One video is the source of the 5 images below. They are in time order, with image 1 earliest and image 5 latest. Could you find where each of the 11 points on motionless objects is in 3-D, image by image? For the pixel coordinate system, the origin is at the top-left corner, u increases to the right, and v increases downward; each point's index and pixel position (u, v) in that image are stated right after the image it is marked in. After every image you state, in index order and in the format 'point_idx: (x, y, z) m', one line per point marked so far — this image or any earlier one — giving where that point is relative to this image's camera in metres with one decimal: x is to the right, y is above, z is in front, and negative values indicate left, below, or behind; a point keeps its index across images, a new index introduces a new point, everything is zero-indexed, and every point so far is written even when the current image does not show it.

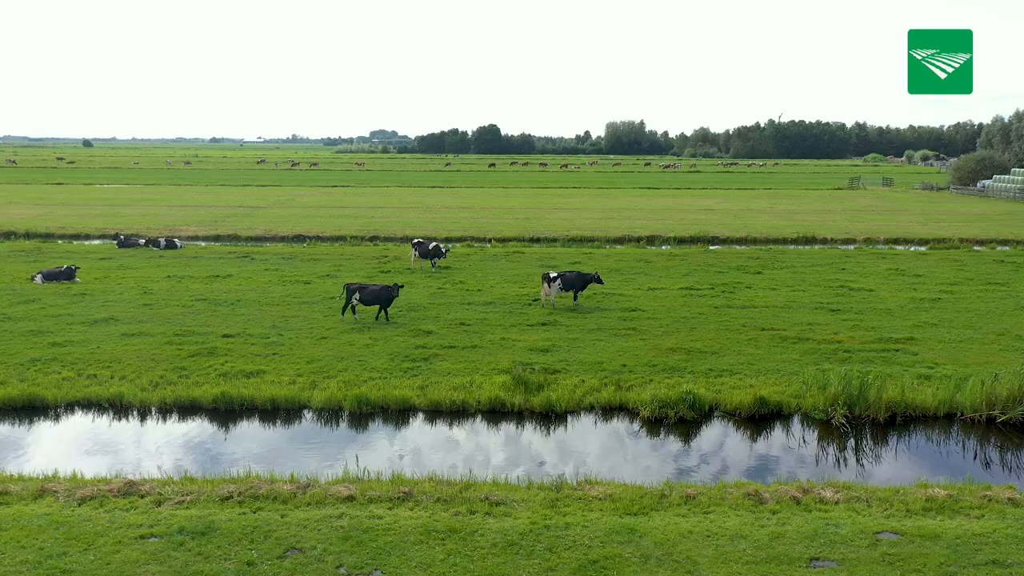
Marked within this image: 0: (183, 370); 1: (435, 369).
0: (-5.8, -1.4, +17.4) m
1: (-1.4, -1.4, +17.5) m
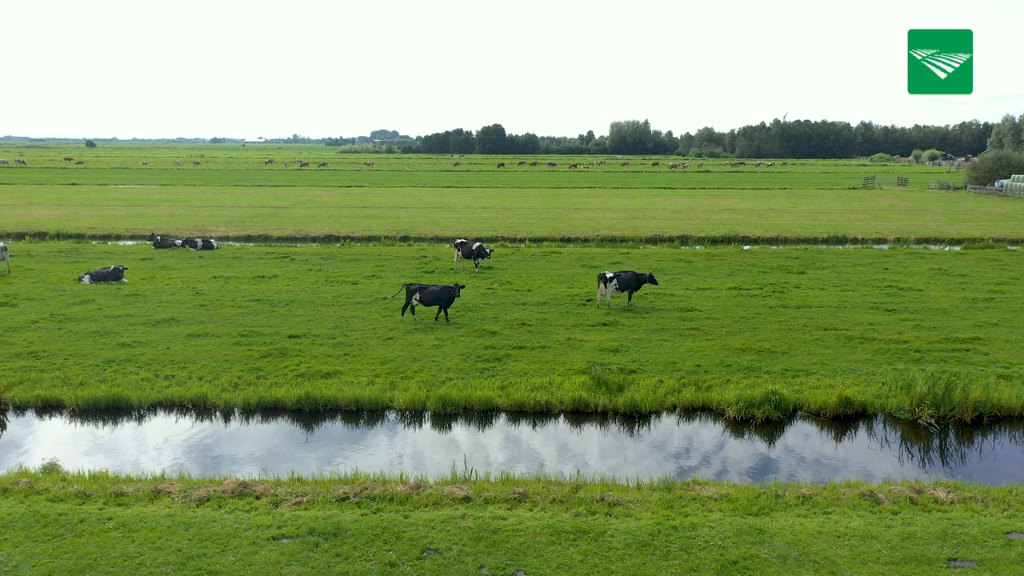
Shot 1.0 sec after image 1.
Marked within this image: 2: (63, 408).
0: (-4.4, -1.4, +17.4) m
1: (0.0, -1.4, +17.5) m
2: (-7.2, -1.9, +15.9) m
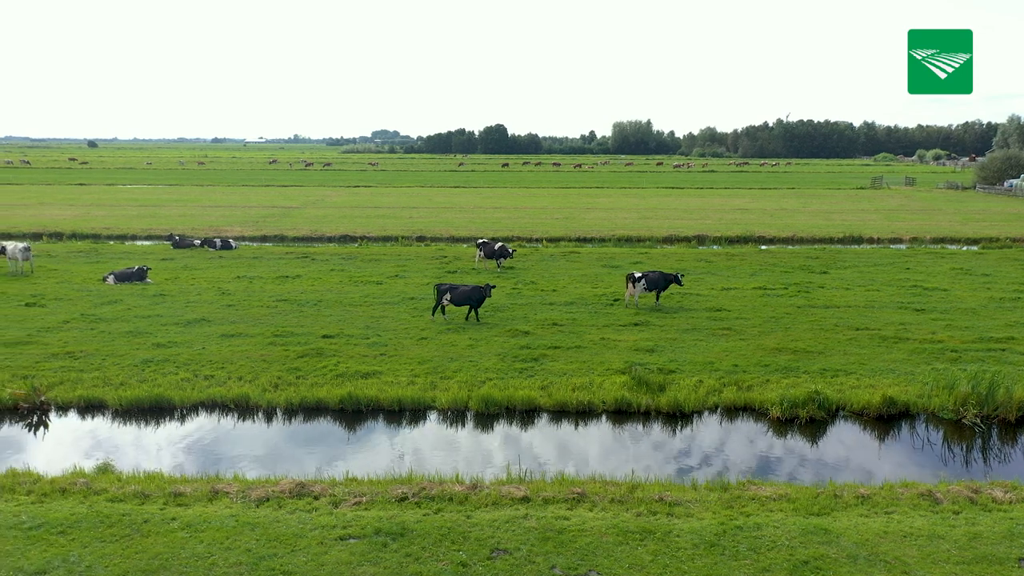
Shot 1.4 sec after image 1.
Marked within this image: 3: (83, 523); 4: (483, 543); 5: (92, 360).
0: (-3.8, -1.4, +17.4) m
1: (+0.7, -1.4, +17.5) m
2: (-6.5, -1.9, +15.9) m
3: (-4.5, -2.5, +10.4) m
4: (-0.3, -2.5, +9.9) m
5: (-7.6, -1.3, +17.9) m
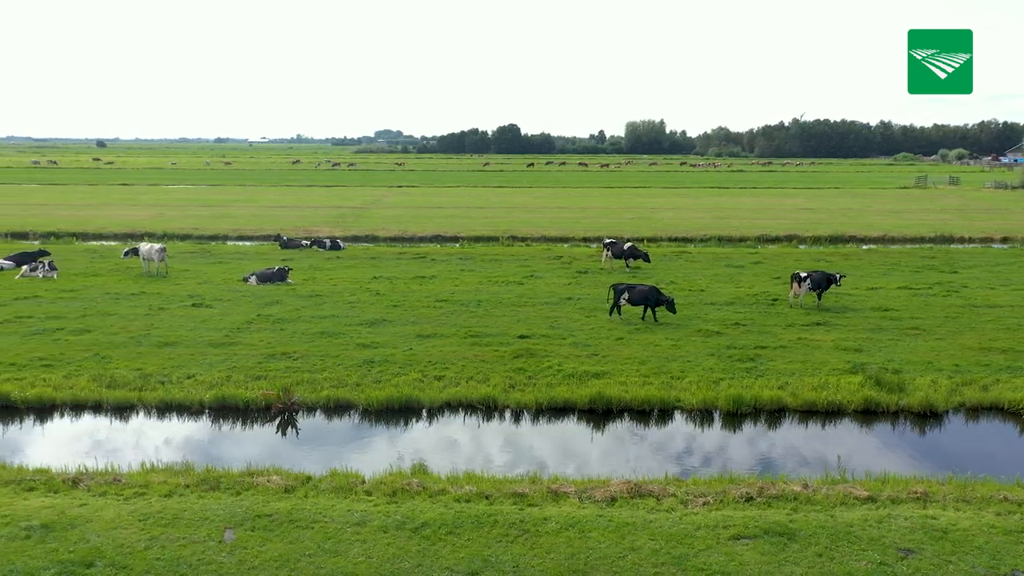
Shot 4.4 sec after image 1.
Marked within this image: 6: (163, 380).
0: (+0.2, -1.4, +17.4) m
1: (+4.6, -1.4, +17.5) m
2: (-2.6, -1.9, +15.9) m
3: (-0.5, -2.5, +10.4) m
4: (+3.7, -2.5, +9.9) m
5: (-3.6, -1.3, +17.9) m
6: (-5.9, -1.5, +16.6) m
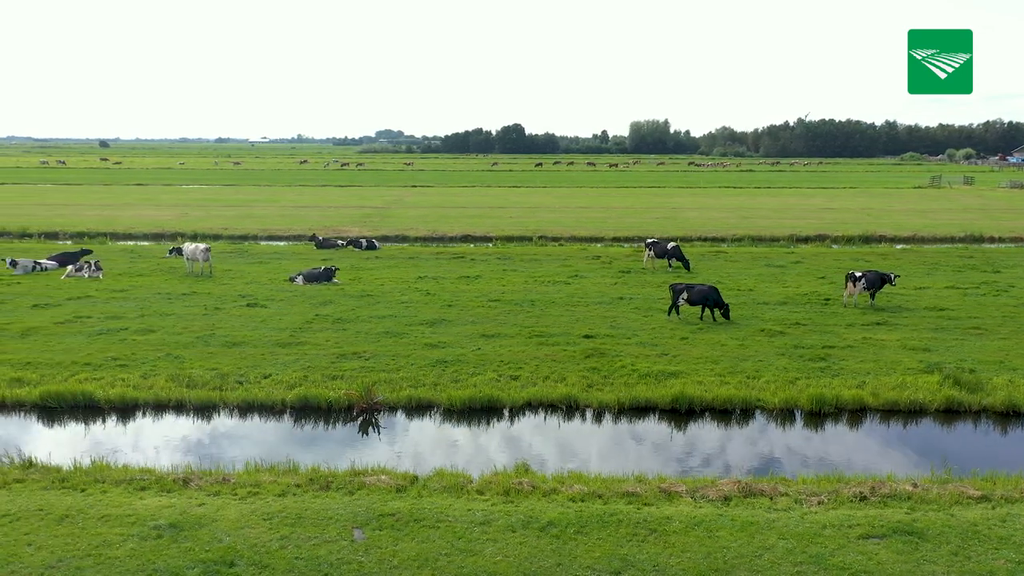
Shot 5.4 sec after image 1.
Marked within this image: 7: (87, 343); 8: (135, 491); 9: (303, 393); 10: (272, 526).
0: (+1.5, -1.4, +17.4) m
1: (+5.9, -1.4, +17.5) m
2: (-1.3, -1.9, +15.9) m
3: (+0.8, -2.5, +10.4) m
4: (+5.0, -2.5, +9.9) m
5: (-2.3, -1.3, +17.9) m
6: (-4.6, -1.5, +16.6) m
7: (-8.2, -1.0, +19.1) m
8: (-4.3, -2.3, +11.4) m
9: (-3.4, -1.7, +15.9) m
10: (-2.5, -2.4, +10.2) m
